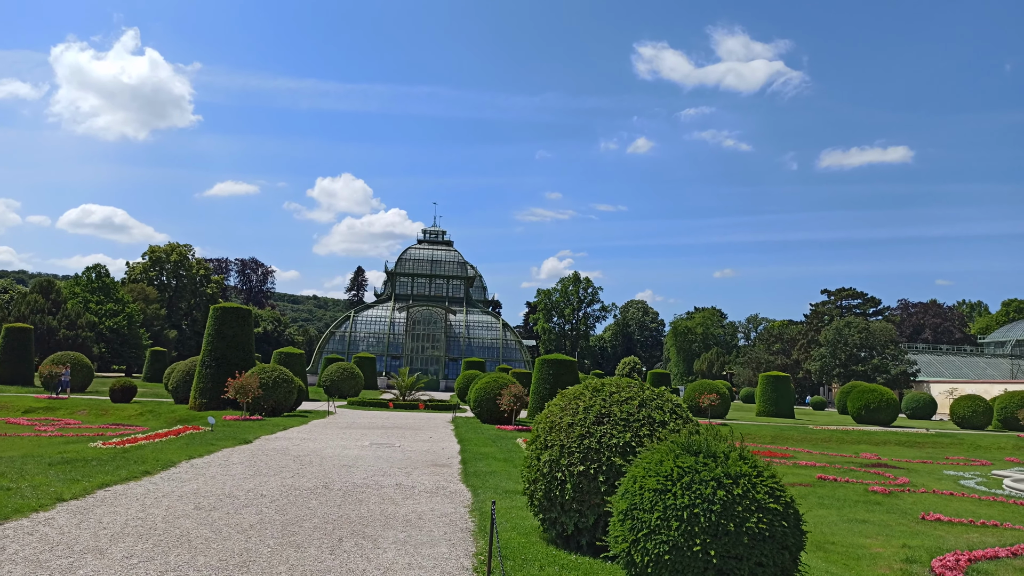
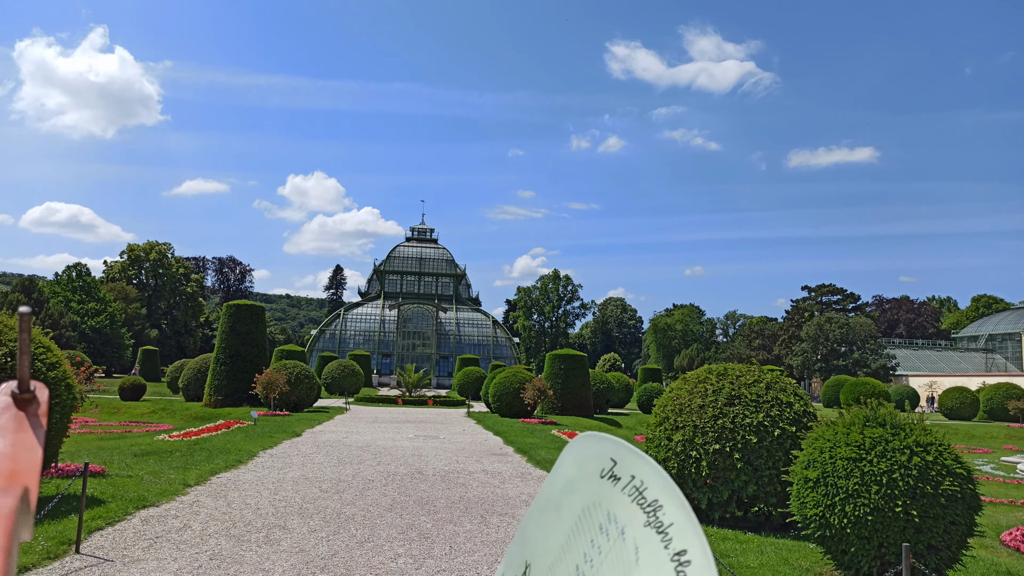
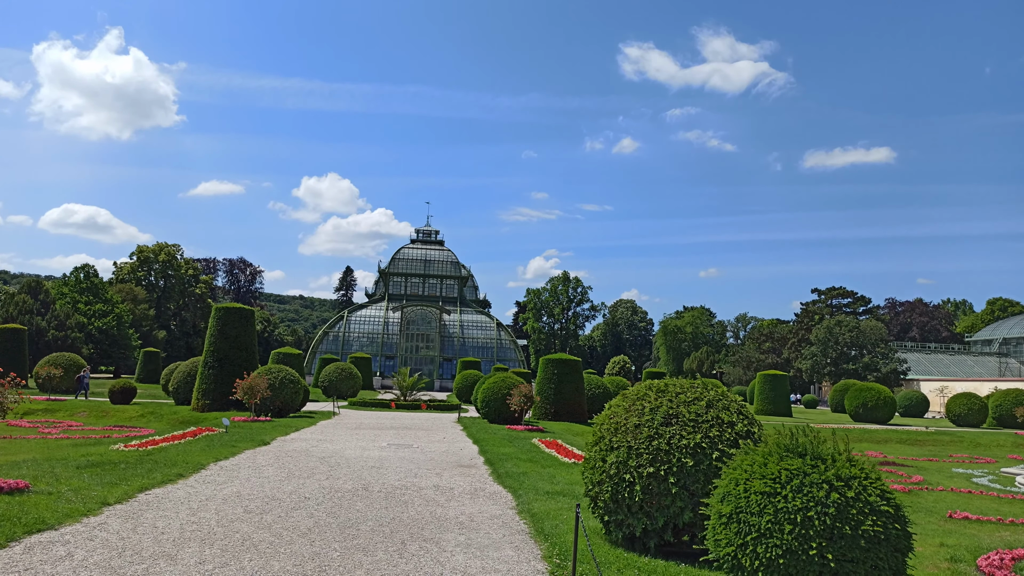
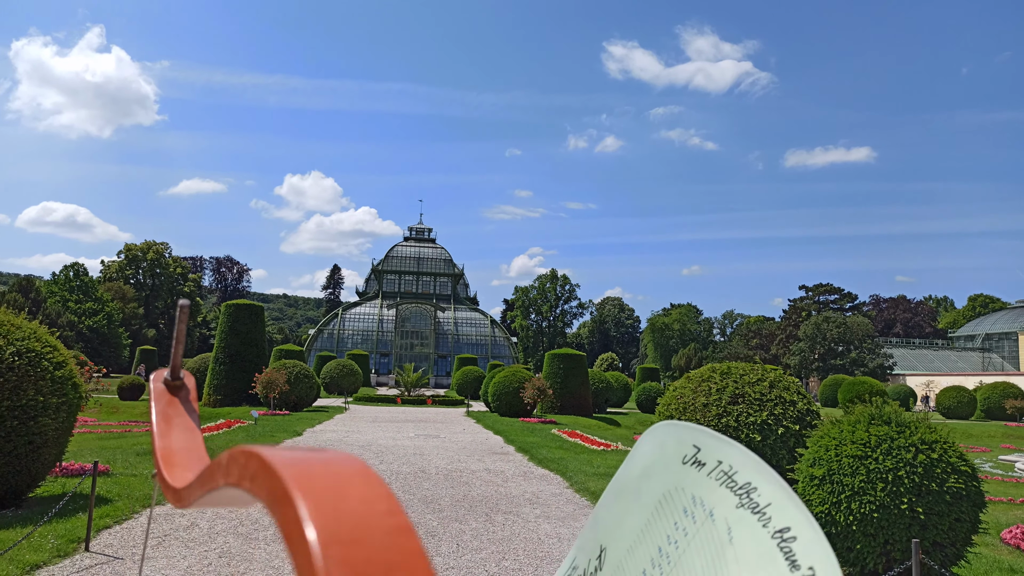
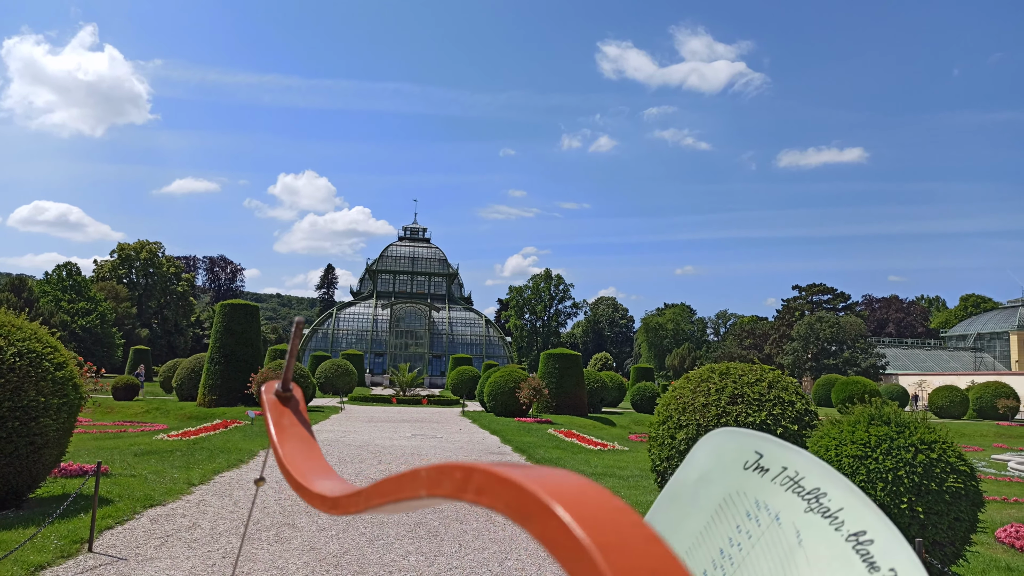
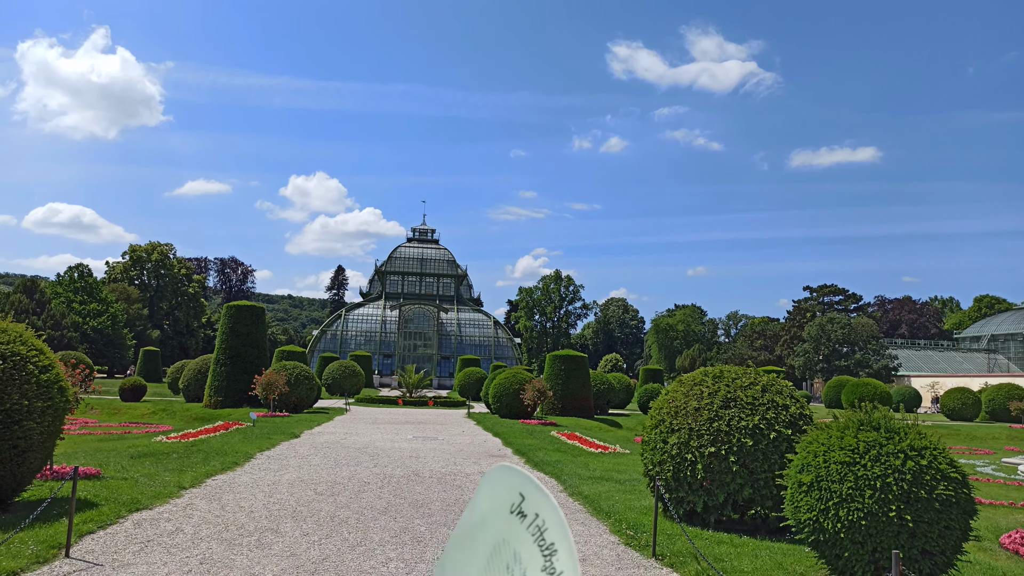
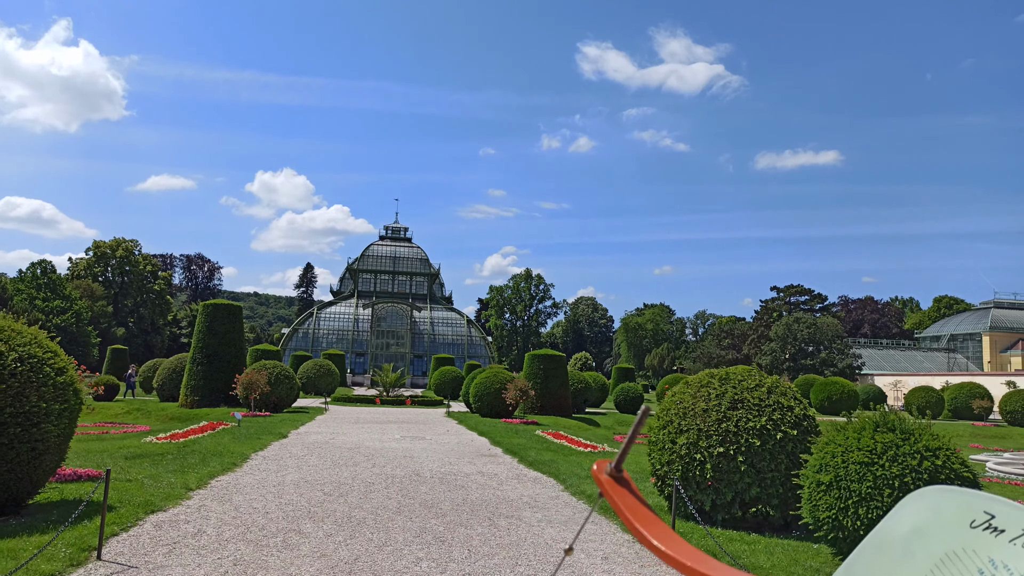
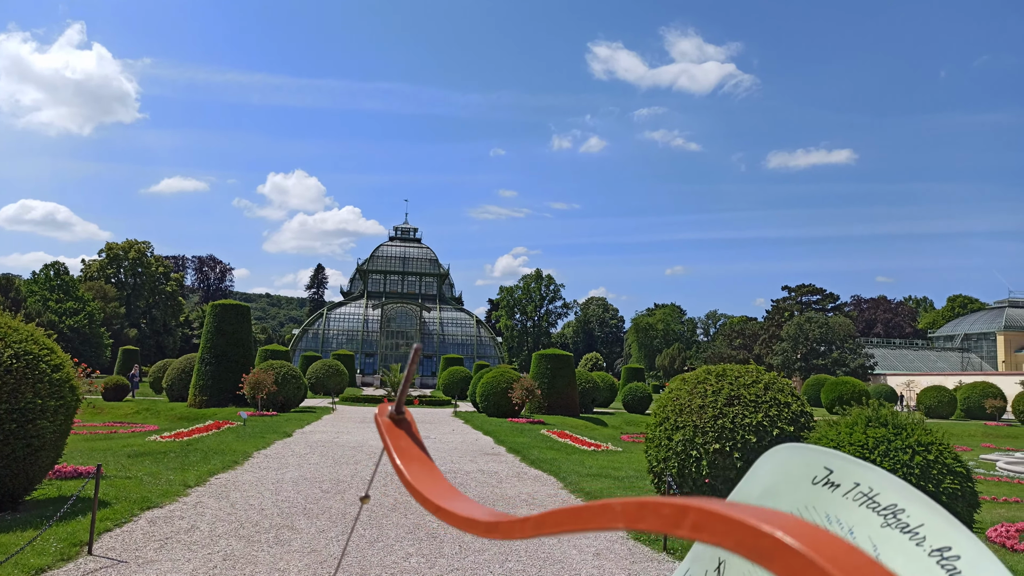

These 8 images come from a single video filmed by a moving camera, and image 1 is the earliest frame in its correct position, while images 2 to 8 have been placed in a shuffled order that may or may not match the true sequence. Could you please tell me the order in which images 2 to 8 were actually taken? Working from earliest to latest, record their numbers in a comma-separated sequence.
3, 6, 2, 4, 5, 8, 7
